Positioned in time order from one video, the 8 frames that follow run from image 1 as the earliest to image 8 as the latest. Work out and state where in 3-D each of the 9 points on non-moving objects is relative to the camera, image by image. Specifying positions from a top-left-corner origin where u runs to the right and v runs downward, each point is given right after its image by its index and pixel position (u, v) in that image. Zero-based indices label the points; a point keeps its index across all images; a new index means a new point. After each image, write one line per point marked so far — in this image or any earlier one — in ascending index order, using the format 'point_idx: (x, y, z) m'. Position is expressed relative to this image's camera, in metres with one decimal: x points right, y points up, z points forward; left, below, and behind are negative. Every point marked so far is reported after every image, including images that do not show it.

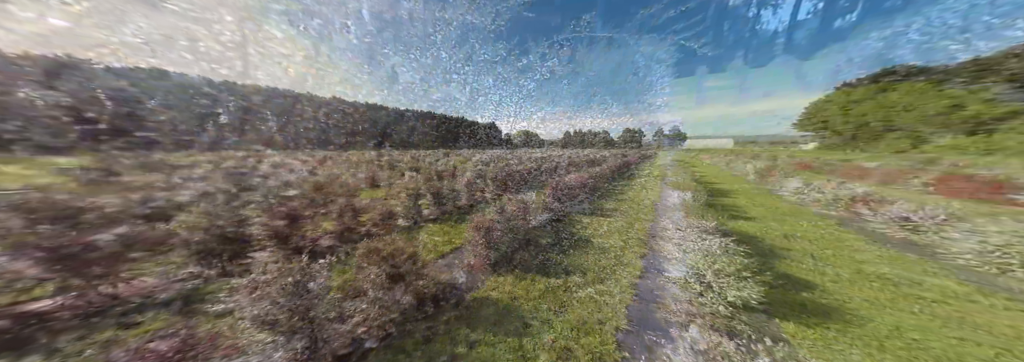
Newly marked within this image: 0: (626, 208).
0: (+5.1, -1.3, +9.6) m
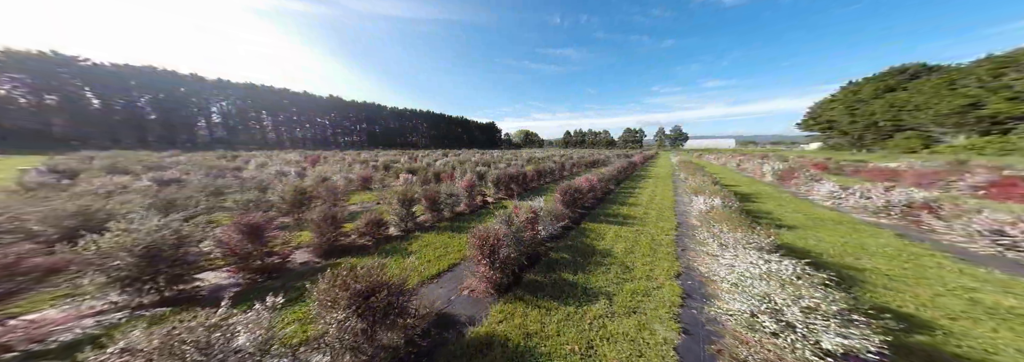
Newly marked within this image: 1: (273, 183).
0: (+5.3, -1.4, +8.7) m
1: (-12.2, -0.1, +11.0) m
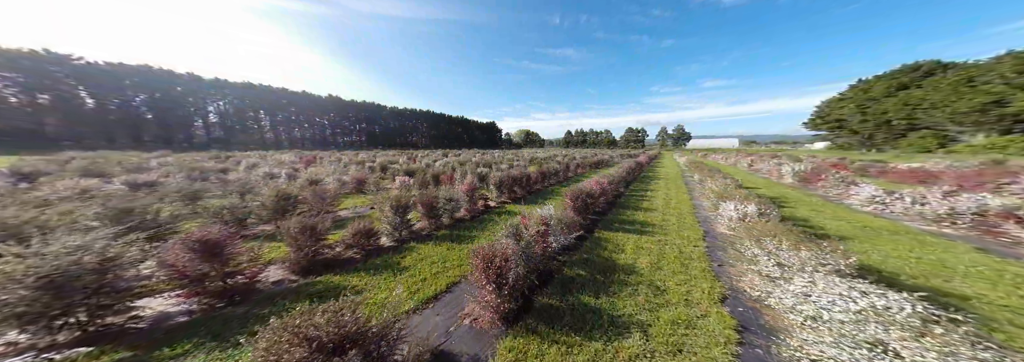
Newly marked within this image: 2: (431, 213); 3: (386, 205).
0: (+5.5, -1.5, +7.9) m
1: (-12.0, -0.3, +10.2) m
2: (-3.0, -1.2, +8.0) m
3: (-4.2, -0.9, +7.1) m
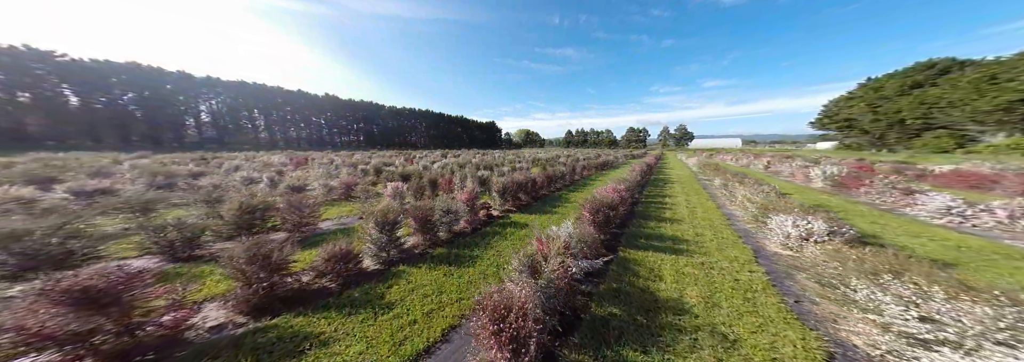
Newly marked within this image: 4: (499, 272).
0: (+5.8, -1.7, +6.7) m
1: (-11.7, -0.5, +9.0) m
2: (-2.8, -1.5, +6.8) m
3: (-3.9, -1.1, +5.9) m
4: (-0.3, -2.4, +5.6) m
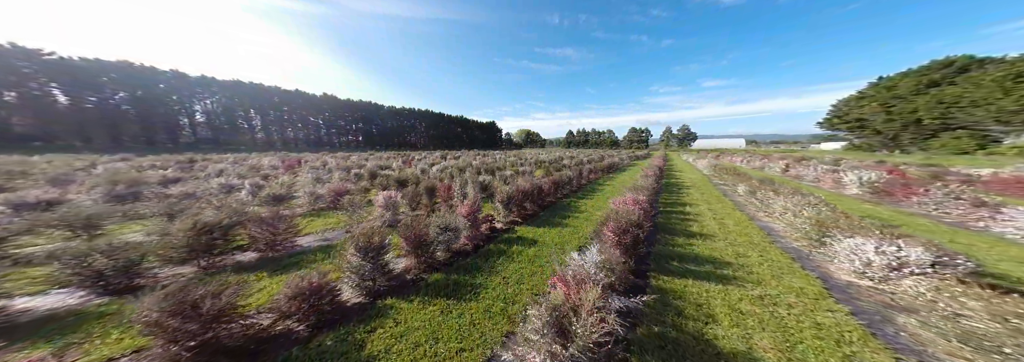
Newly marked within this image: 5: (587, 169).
0: (+6.0, -2.0, +5.7) m
1: (-11.5, -0.8, +7.9) m
2: (-2.5, -1.8, +5.8) m
3: (-3.7, -1.4, +4.9) m
4: (-0.1, -2.7, +4.6) m
5: (+6.8, +1.1, +19.1) m
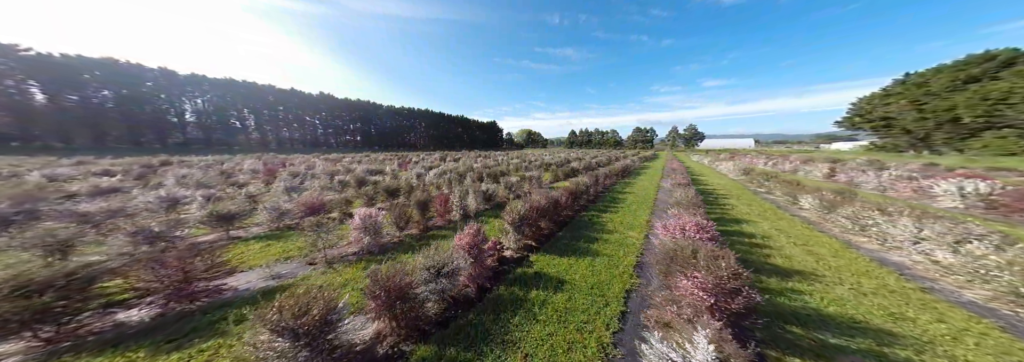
0: (+6.5, -2.5, +3.6) m
1: (-11.0, -1.3, +5.9) m
2: (-2.0, -2.2, +3.7) m
3: (-3.2, -1.8, +2.8) m
4: (+0.4, -3.2, +2.5) m
5: (+7.3, +0.6, +17.1) m
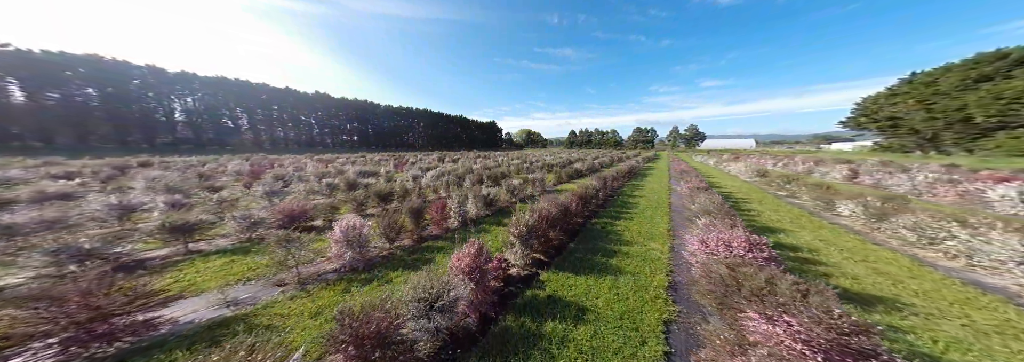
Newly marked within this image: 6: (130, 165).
0: (+6.7, -2.6, +2.6) m
1: (-10.8, -1.4, +4.8) m
2: (-1.8, -2.4, +2.7) m
3: (-3.0, -2.0, +1.8) m
4: (+0.6, -3.3, +1.5) m
5: (+7.4, +0.5, +16.1) m
6: (-30.4, +1.5, +17.1) m
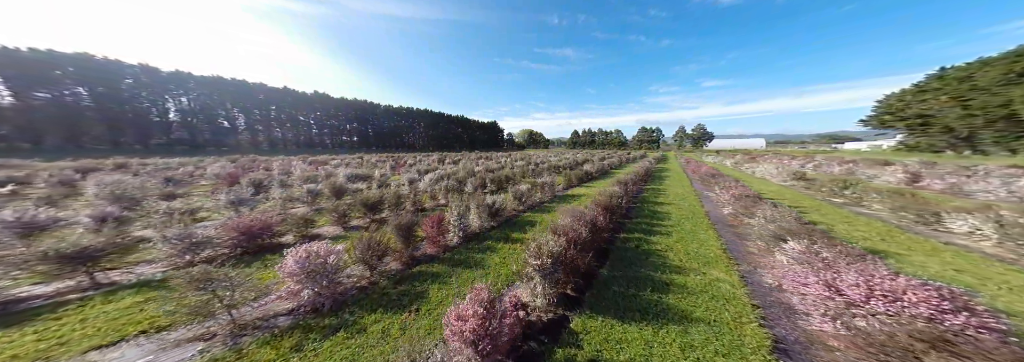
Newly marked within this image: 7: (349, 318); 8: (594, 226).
0: (+7.1, -2.8, +0.9) m
1: (-10.4, -1.7, +3.1) m
2: (-1.4, -2.6, +1.0) m
3: (-2.6, -2.2, +0.1) m
4: (+1.0, -3.5, -0.2) m
5: (+7.9, +0.2, +14.3) m
6: (-29.9, +1.2, +15.6) m
7: (-3.6, -3.0, +4.7) m
8: (+2.3, -1.0, +6.2) m
